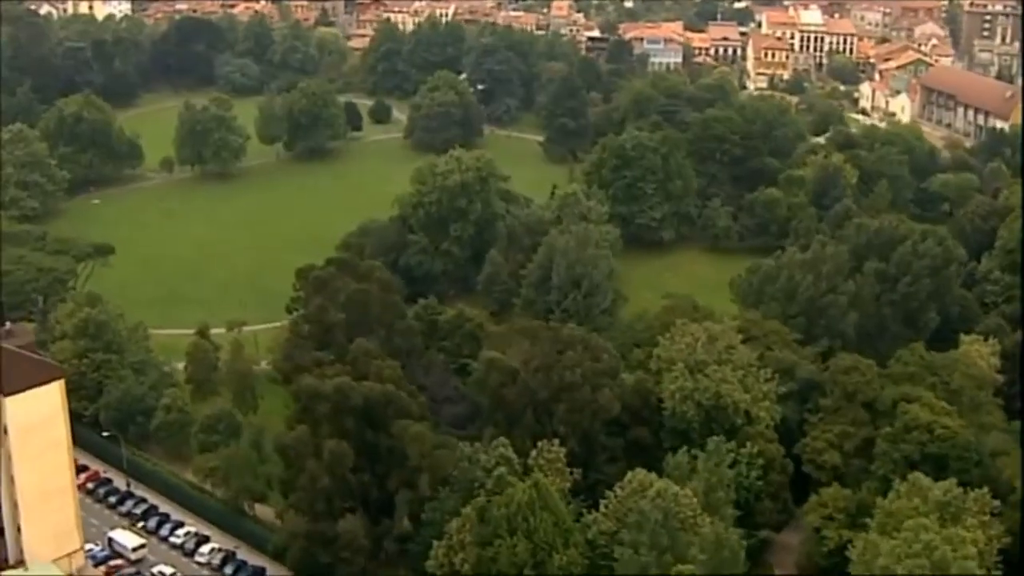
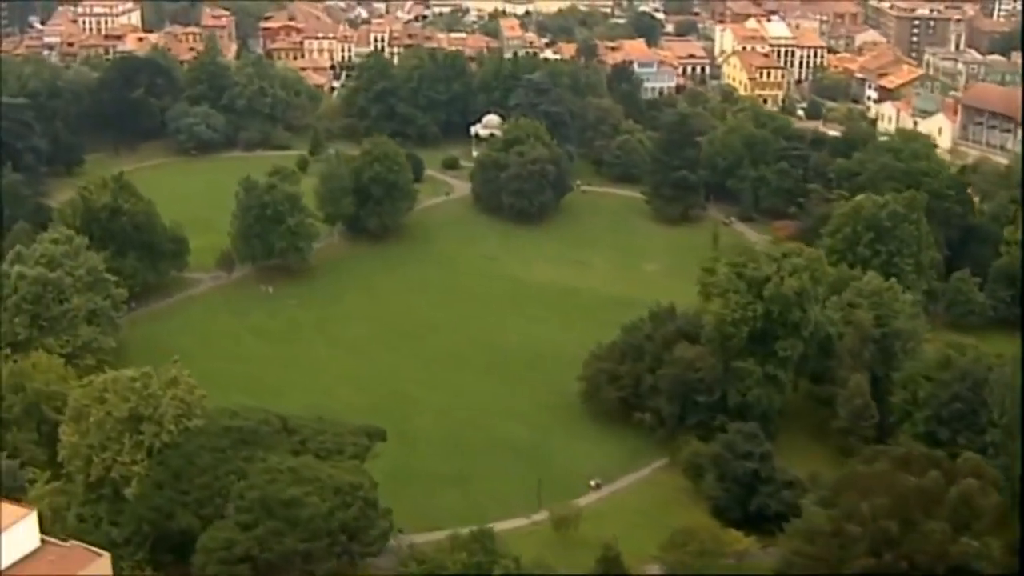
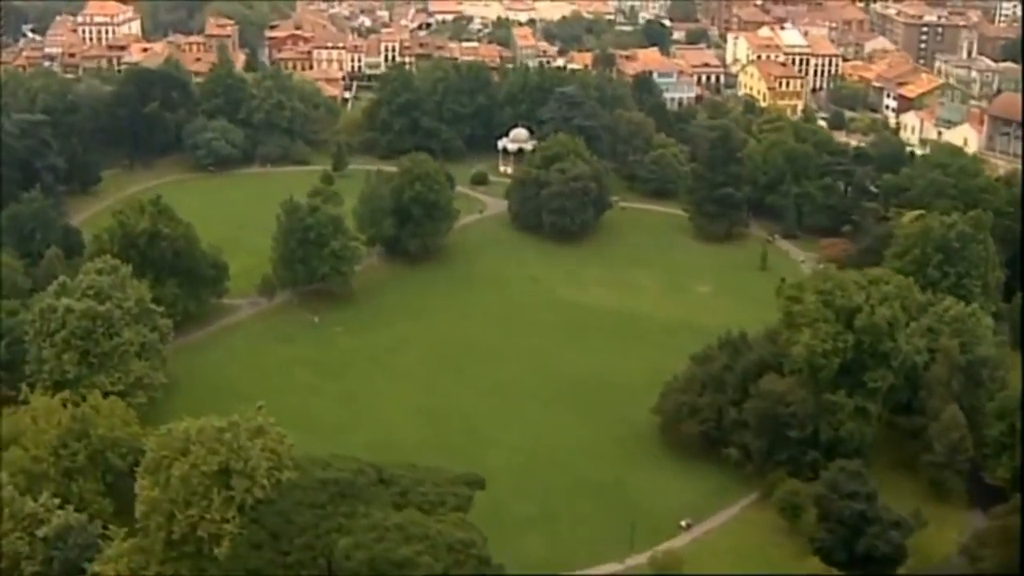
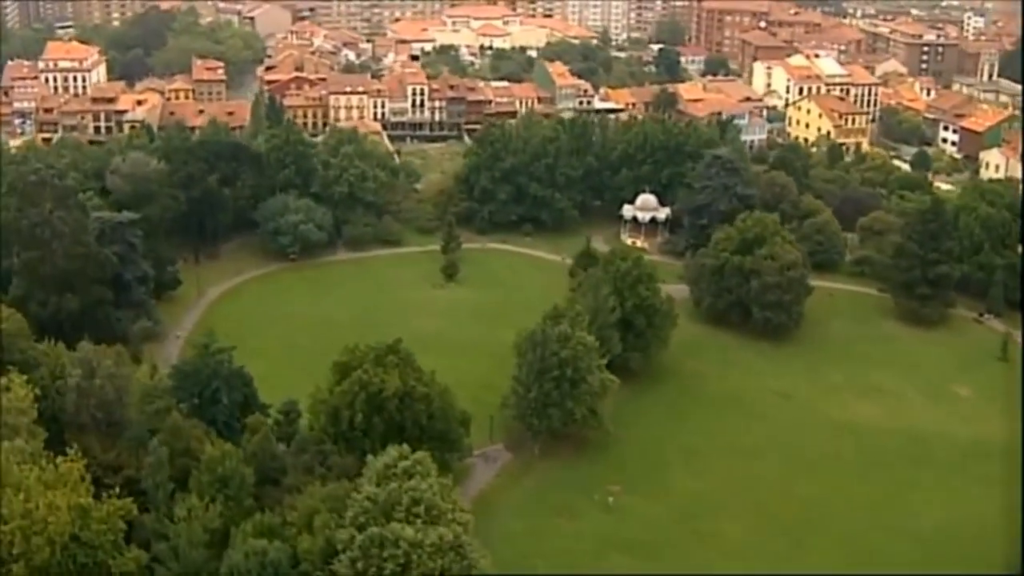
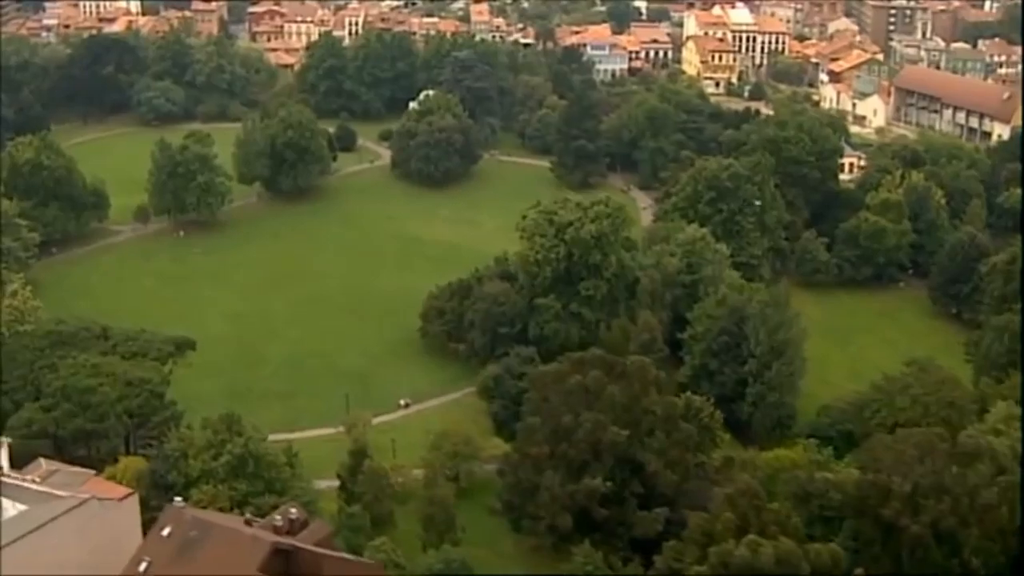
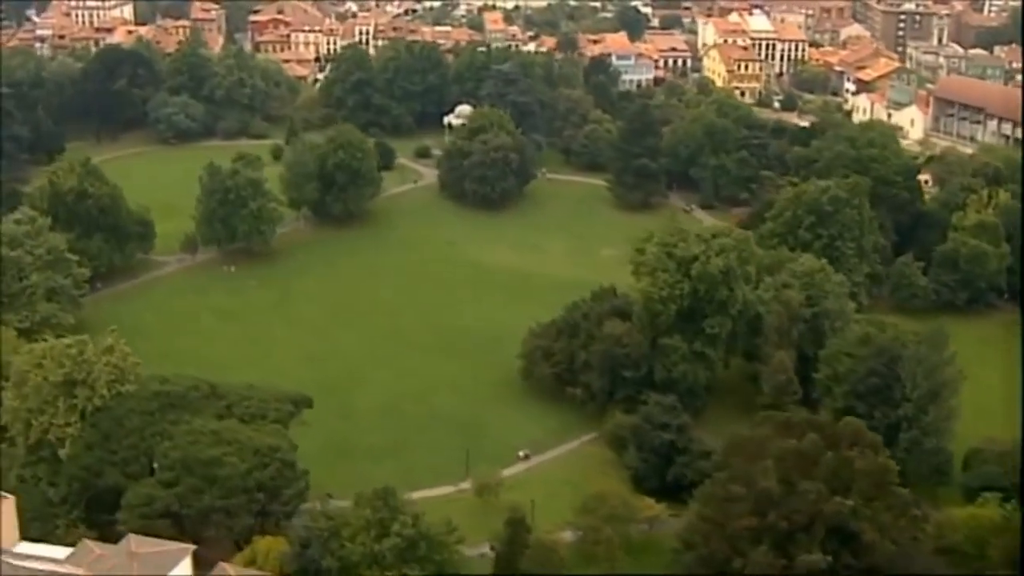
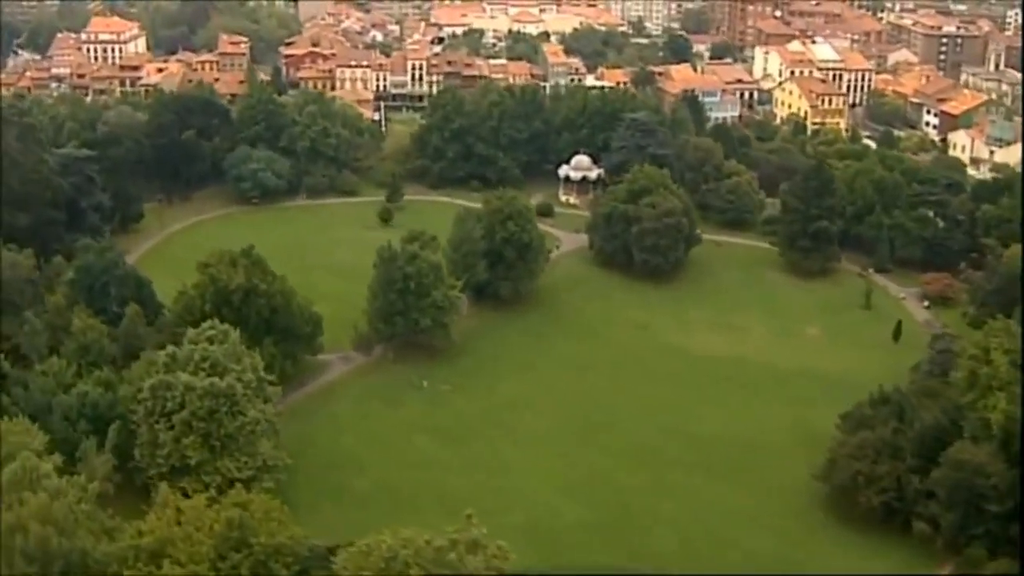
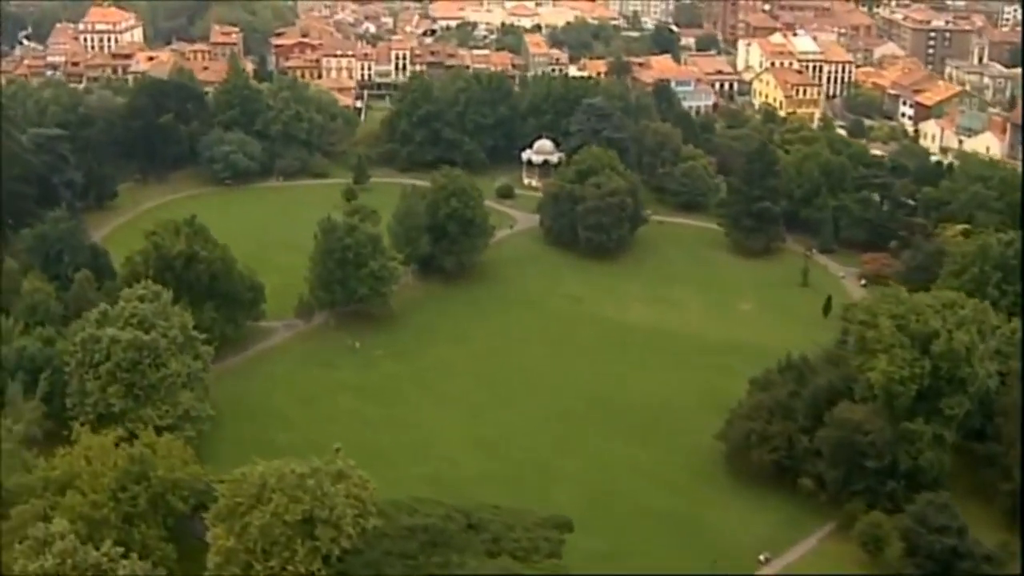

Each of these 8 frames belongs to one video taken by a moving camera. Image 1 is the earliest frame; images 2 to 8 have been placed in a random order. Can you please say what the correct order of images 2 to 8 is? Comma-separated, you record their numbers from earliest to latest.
5, 6, 2, 3, 8, 7, 4
